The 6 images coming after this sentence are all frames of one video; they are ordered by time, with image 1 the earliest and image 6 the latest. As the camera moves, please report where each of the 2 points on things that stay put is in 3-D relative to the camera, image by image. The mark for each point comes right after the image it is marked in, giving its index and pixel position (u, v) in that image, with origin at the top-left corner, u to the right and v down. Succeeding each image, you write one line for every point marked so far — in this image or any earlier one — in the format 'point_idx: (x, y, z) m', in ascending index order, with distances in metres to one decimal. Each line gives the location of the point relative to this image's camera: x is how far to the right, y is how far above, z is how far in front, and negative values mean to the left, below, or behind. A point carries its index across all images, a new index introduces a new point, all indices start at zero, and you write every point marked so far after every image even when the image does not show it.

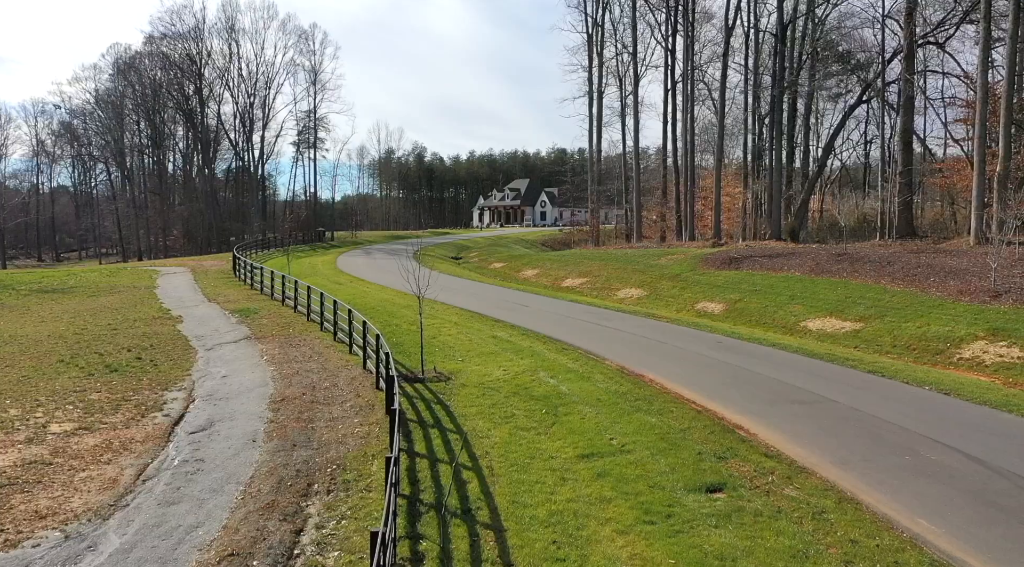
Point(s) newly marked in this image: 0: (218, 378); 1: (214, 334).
0: (-5.5, -1.8, +13.7) m
1: (-7.4, -1.2, +18.1) m
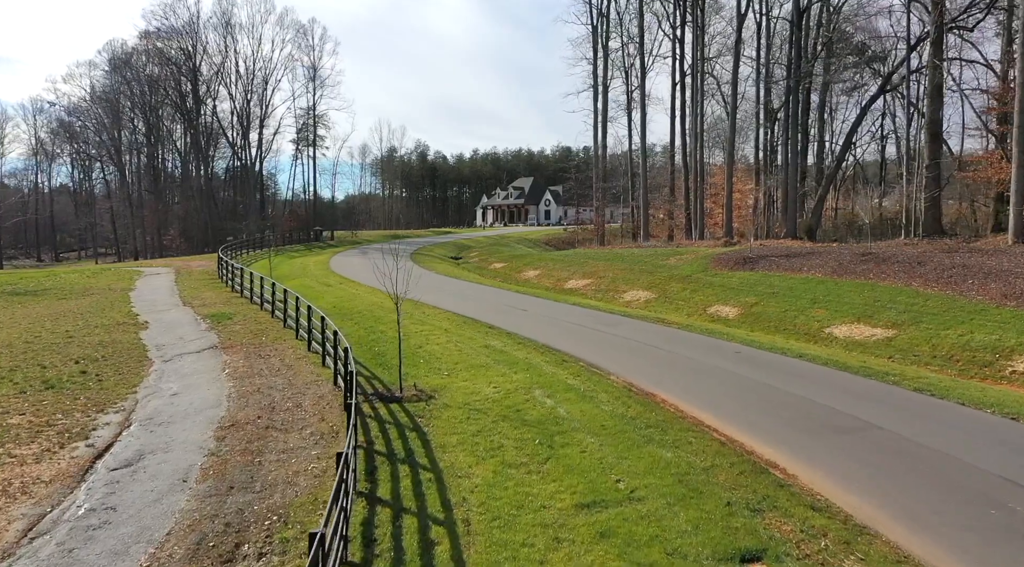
0: (-5.6, -1.8, +11.9) m
1: (-7.5, -1.3, +16.4) m
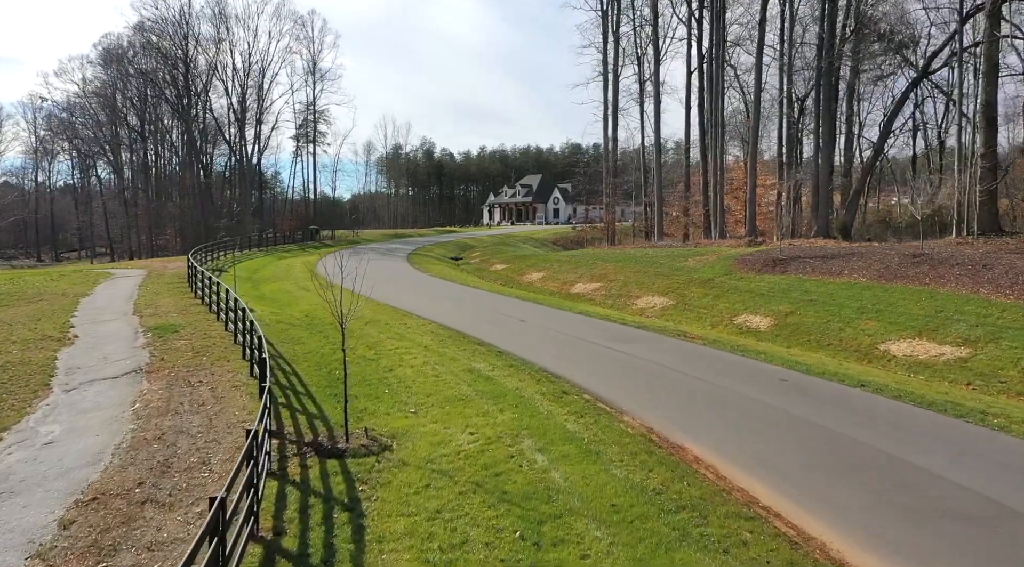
0: (-5.9, -2.0, +9.0) m
1: (-7.6, -1.5, +13.5) m
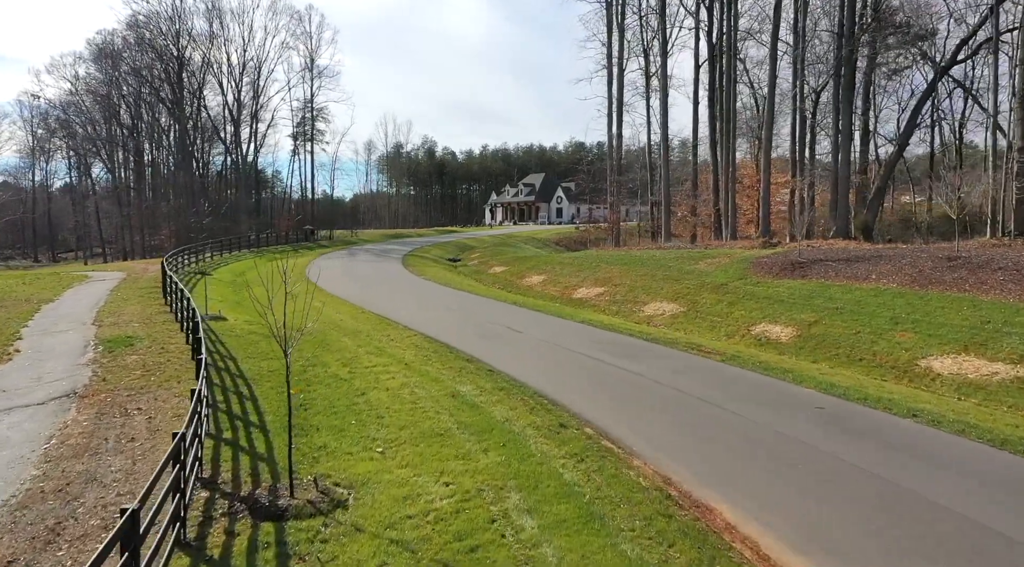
0: (-6.0, -2.2, +7.3) m
1: (-7.8, -1.6, +11.8) m
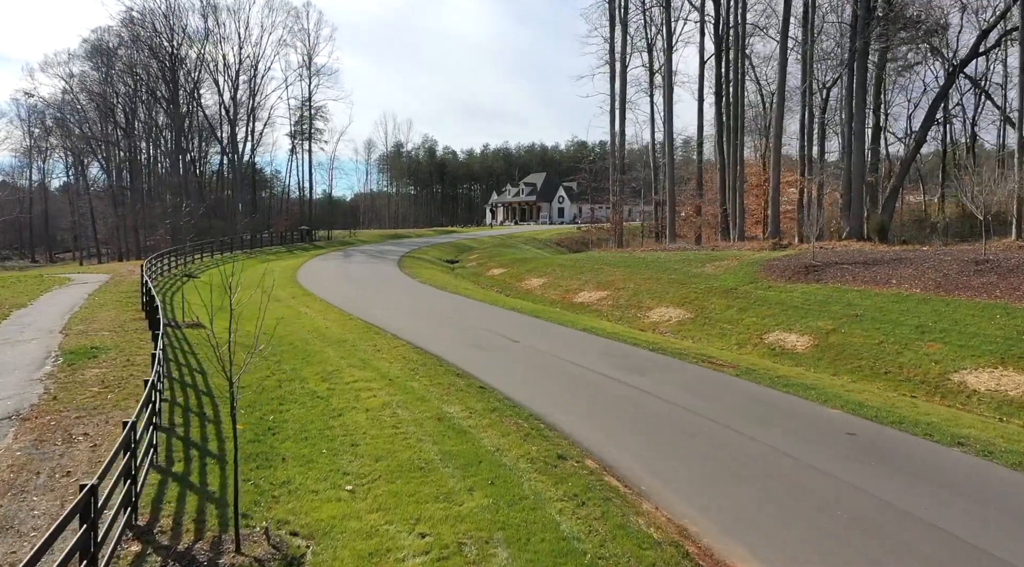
0: (-6.1, -2.3, +6.2) m
1: (-7.9, -1.8, +10.7) m
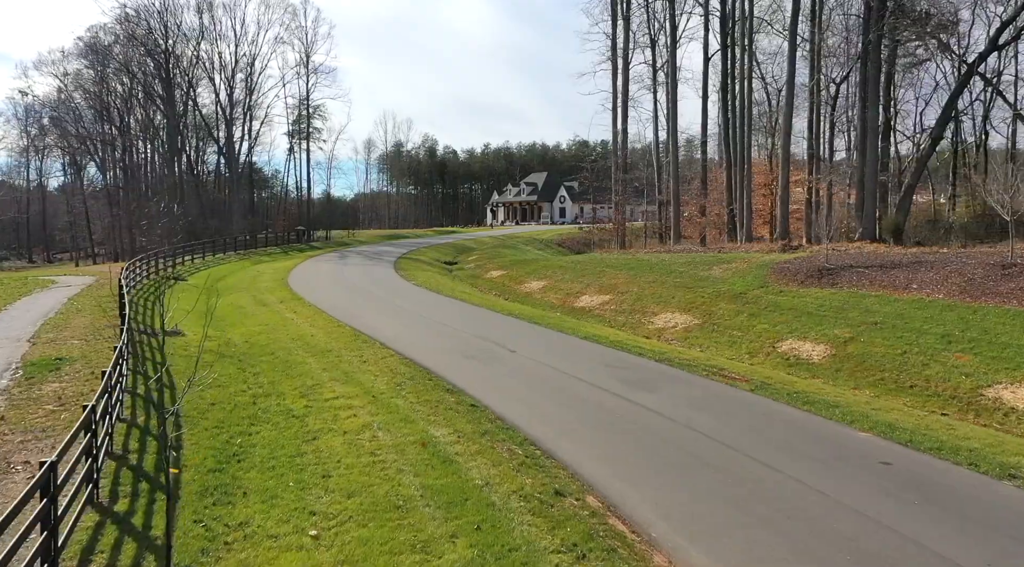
0: (-6.2, -2.4, +5.2) m
1: (-8.0, -1.9, +9.7) m
